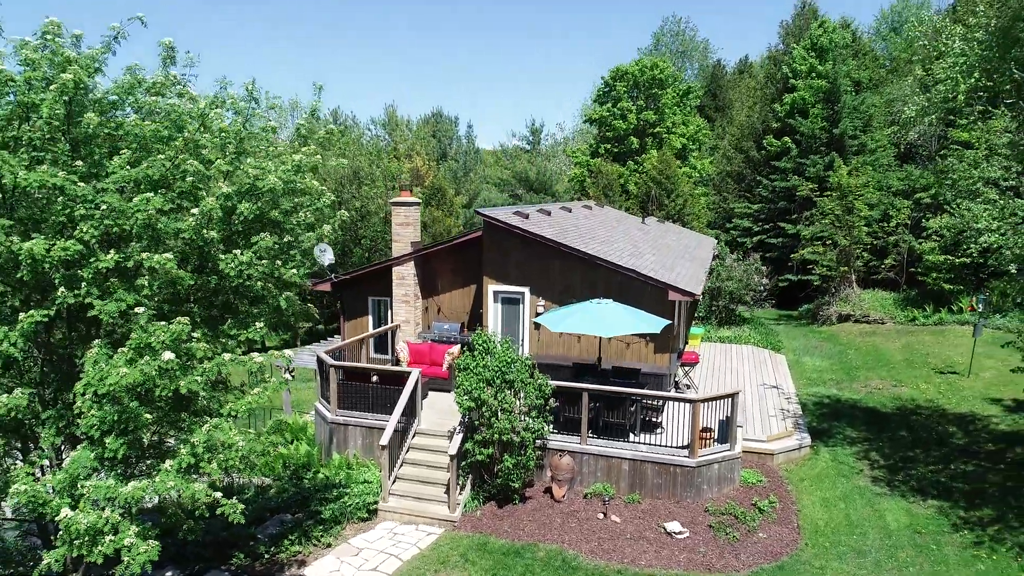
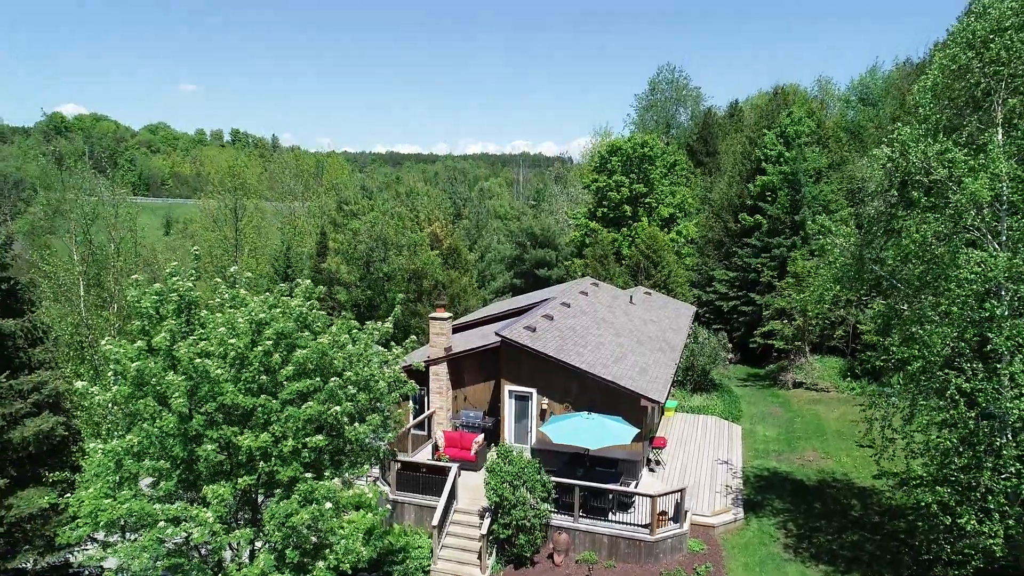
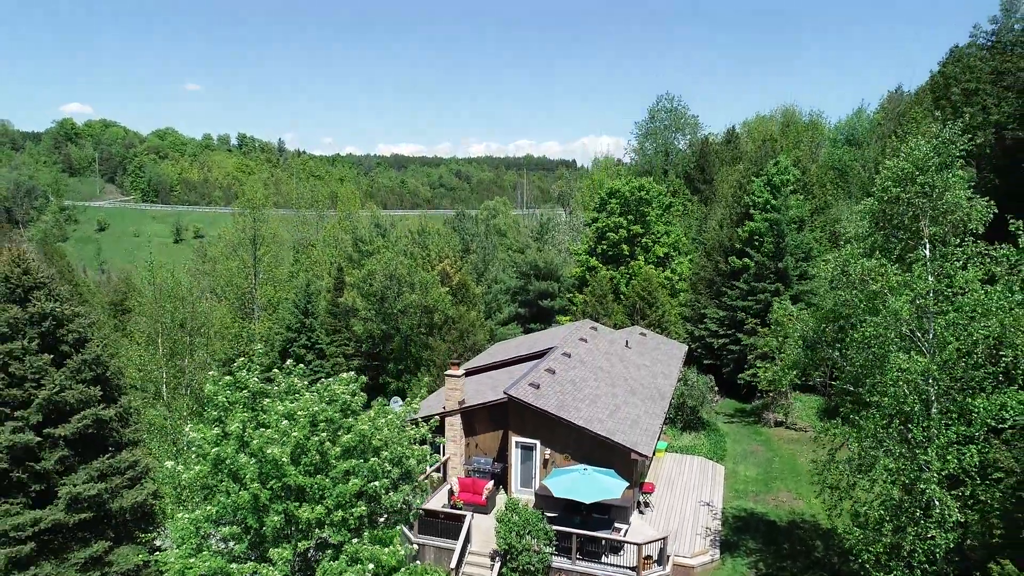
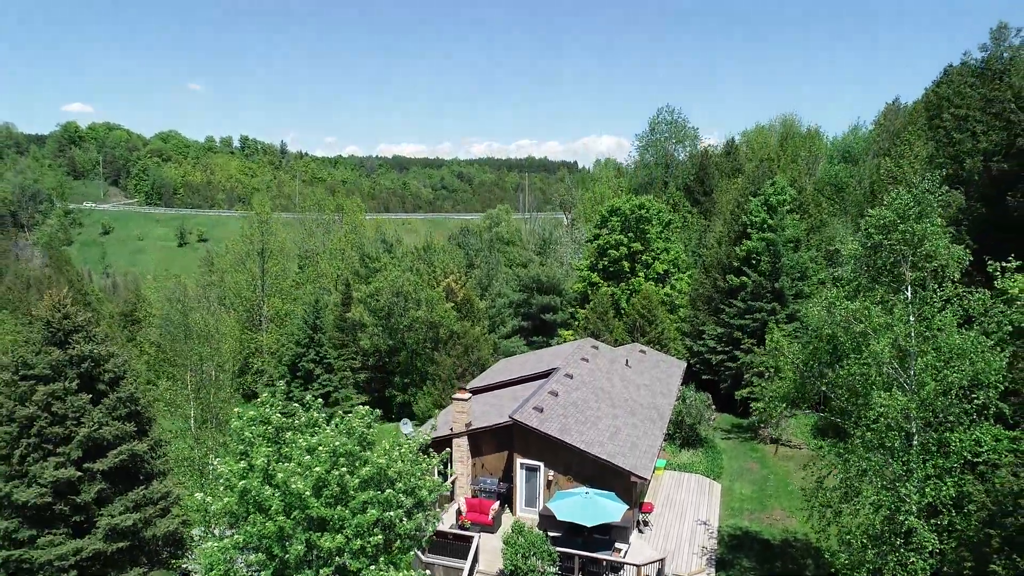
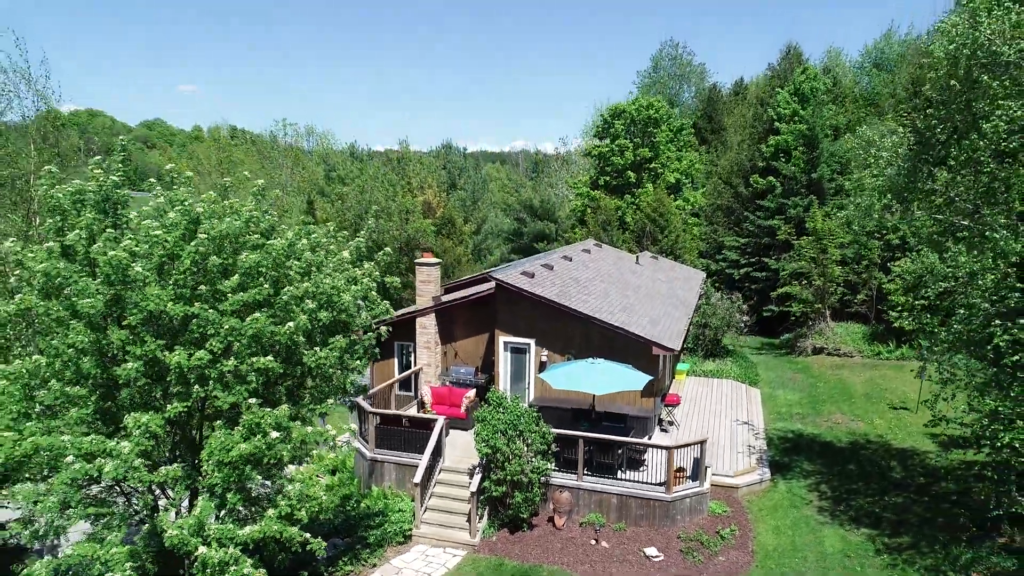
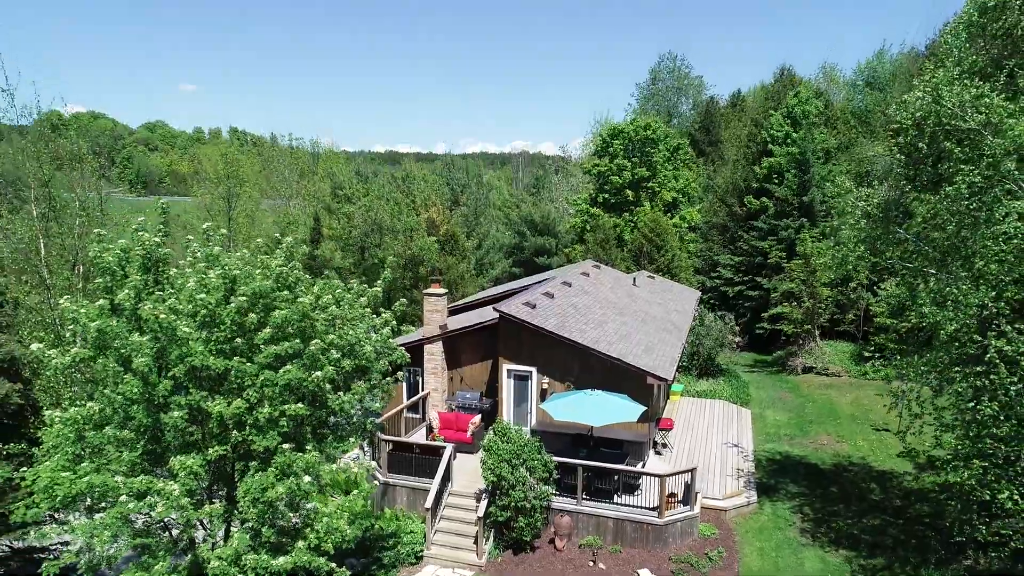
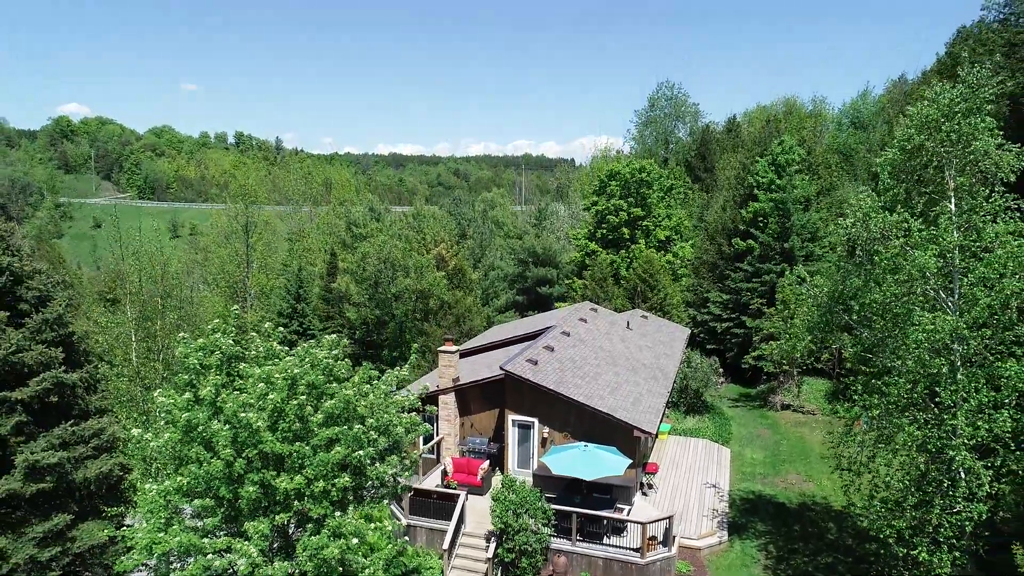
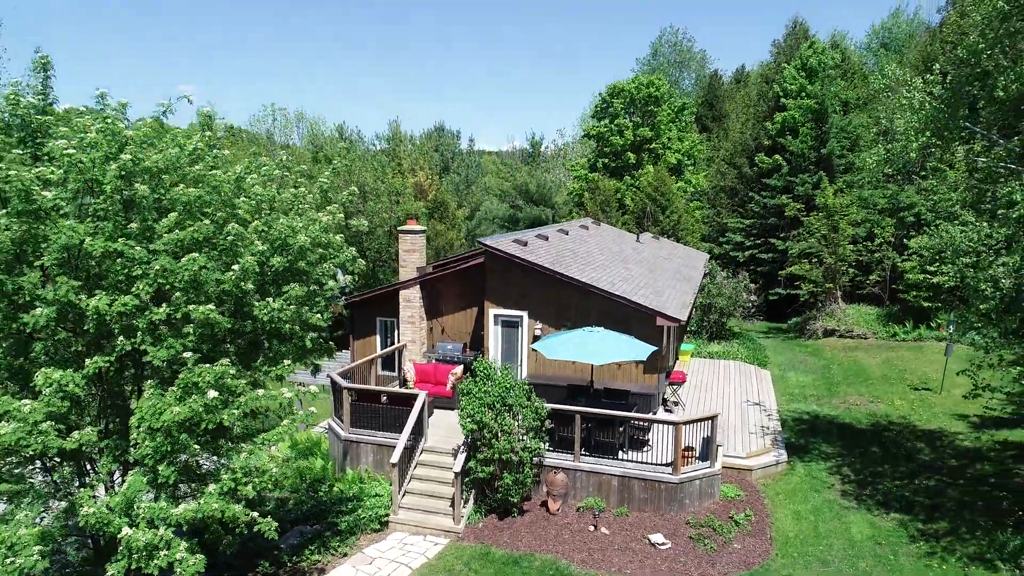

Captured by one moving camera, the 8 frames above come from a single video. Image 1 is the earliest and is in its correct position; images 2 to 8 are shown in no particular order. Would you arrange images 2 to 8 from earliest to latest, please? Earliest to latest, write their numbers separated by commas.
8, 5, 6, 2, 7, 3, 4
